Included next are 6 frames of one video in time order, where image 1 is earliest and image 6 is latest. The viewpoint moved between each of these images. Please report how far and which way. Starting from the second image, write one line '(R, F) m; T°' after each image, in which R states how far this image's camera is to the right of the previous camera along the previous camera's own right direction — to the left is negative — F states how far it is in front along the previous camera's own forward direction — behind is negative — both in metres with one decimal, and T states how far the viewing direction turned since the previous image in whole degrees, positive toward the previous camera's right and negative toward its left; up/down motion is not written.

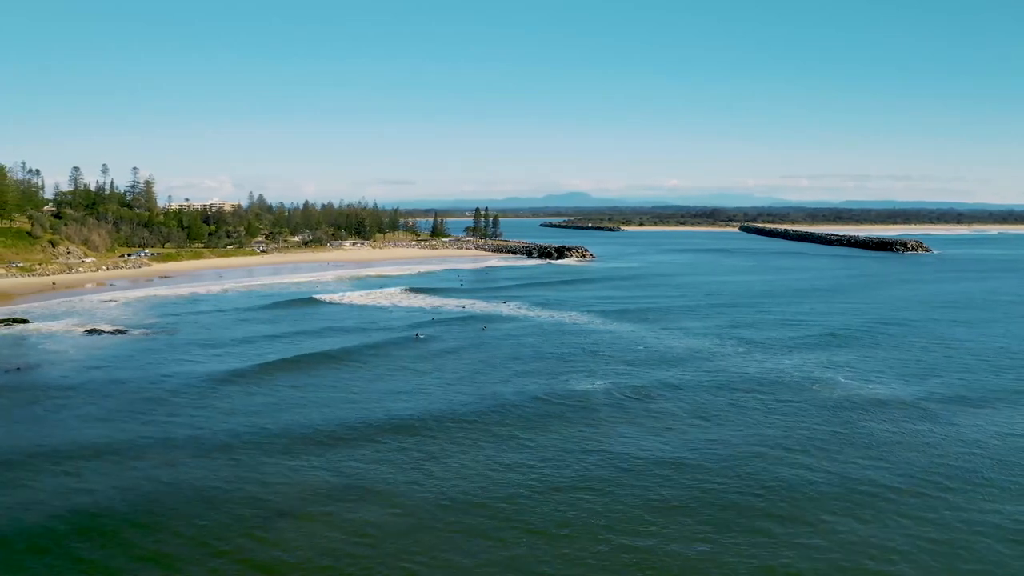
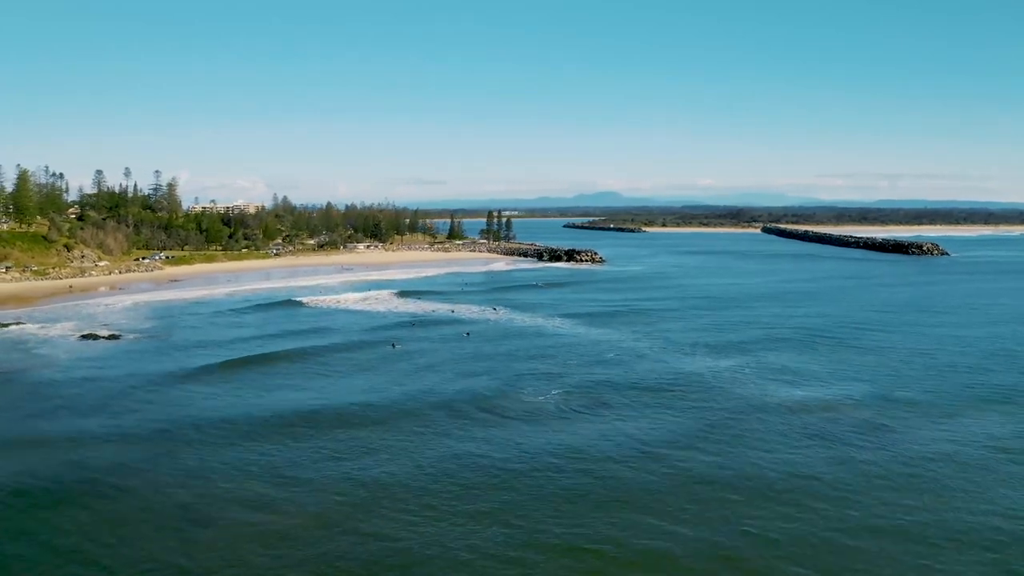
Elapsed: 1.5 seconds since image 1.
(+2.7, -0.8) m; -1°
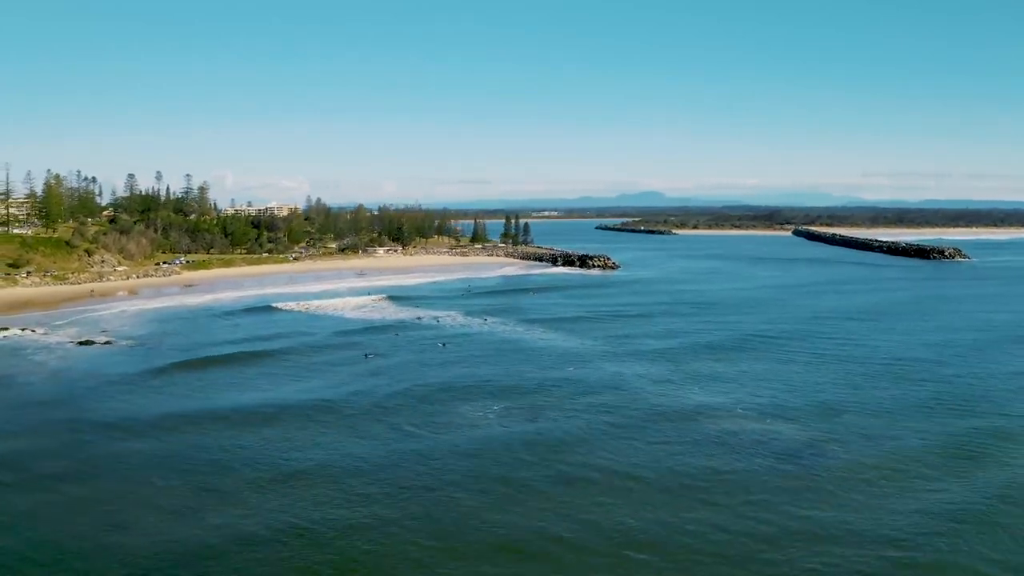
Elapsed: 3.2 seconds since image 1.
(+2.6, 0.0) m; -1°
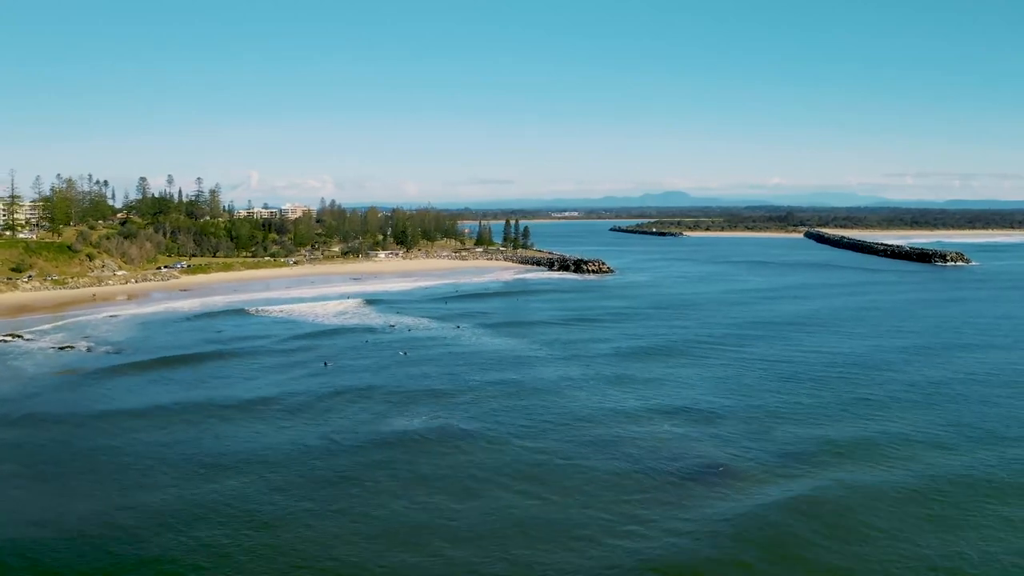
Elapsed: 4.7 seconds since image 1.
(+1.9, +0.1) m; 0°
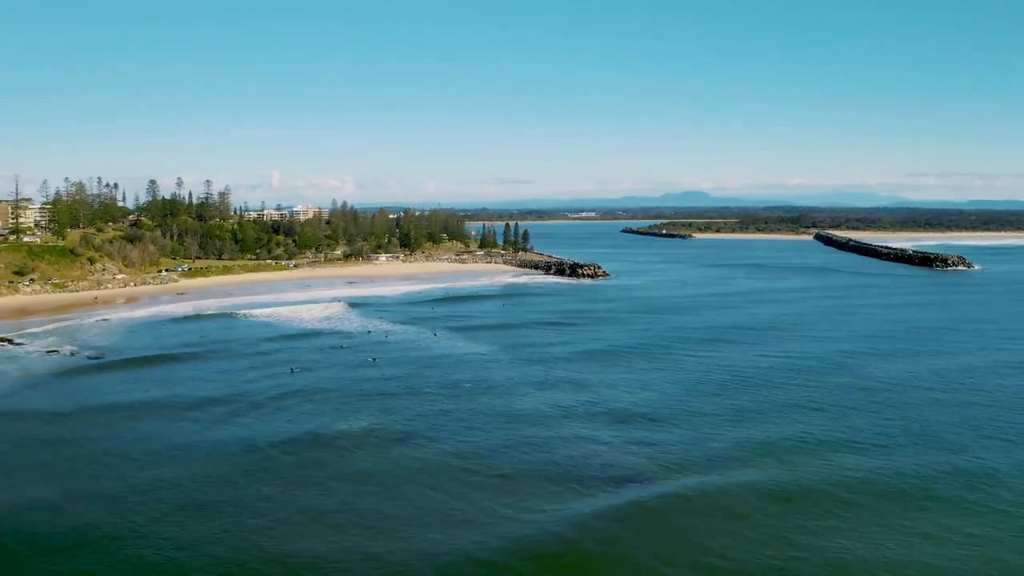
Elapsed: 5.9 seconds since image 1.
(+1.2, +0.1) m; 0°
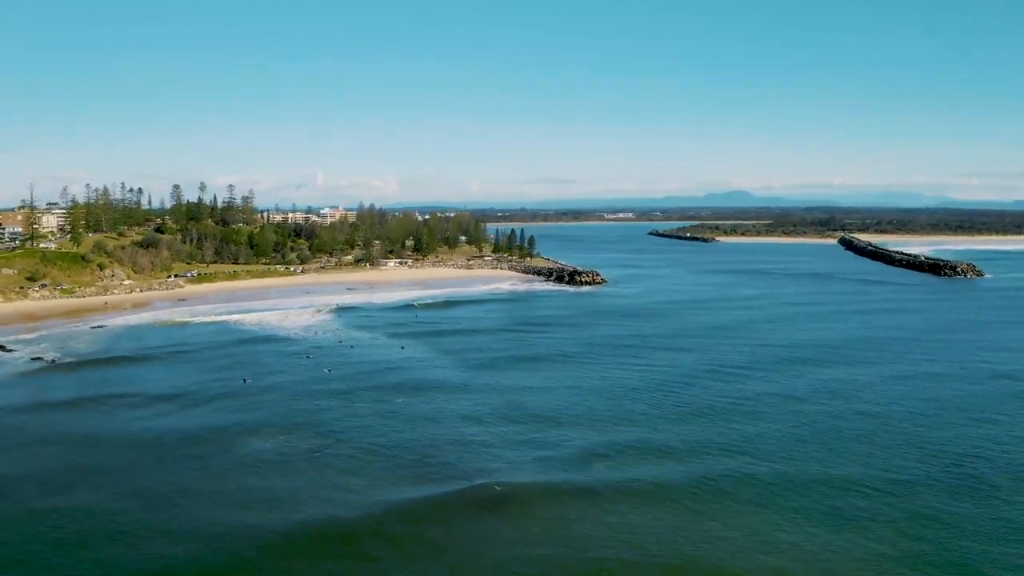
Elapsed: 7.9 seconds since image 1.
(+1.4, +0.5) m; 0°
